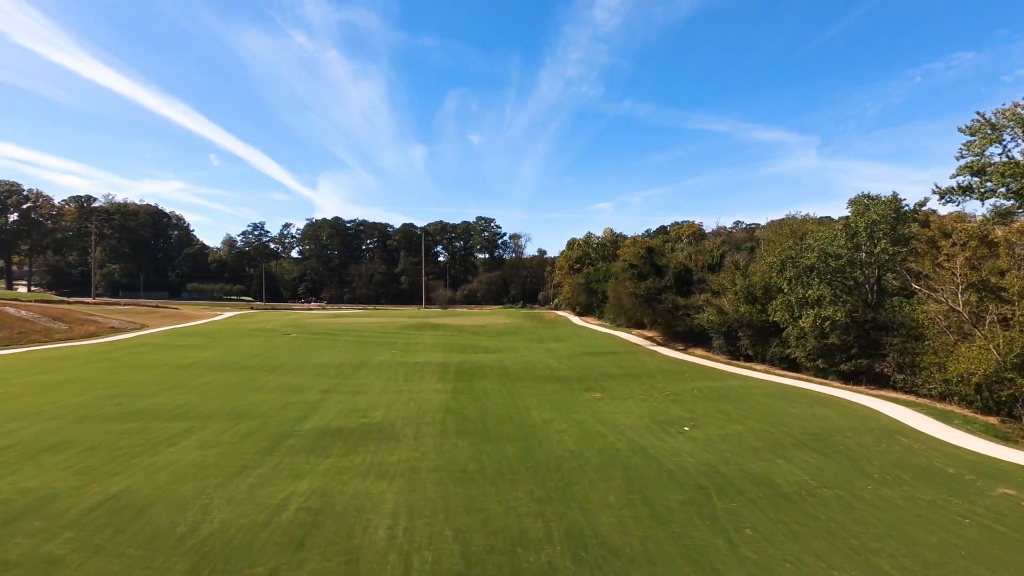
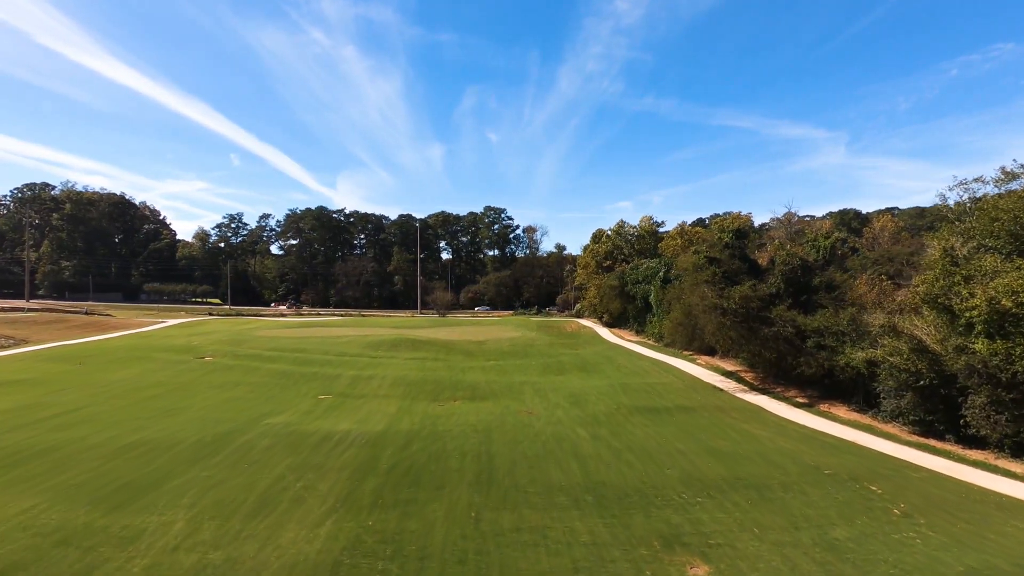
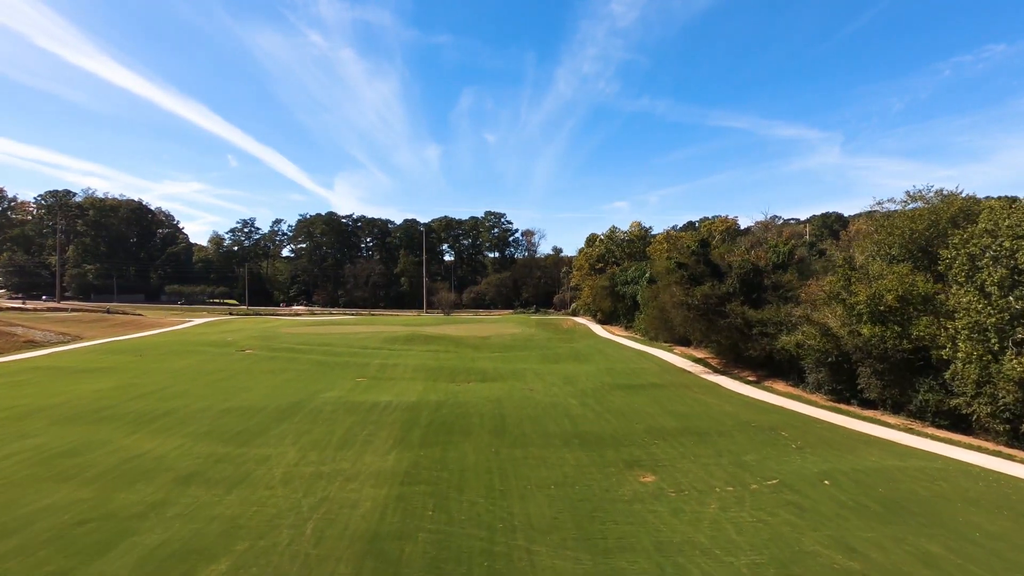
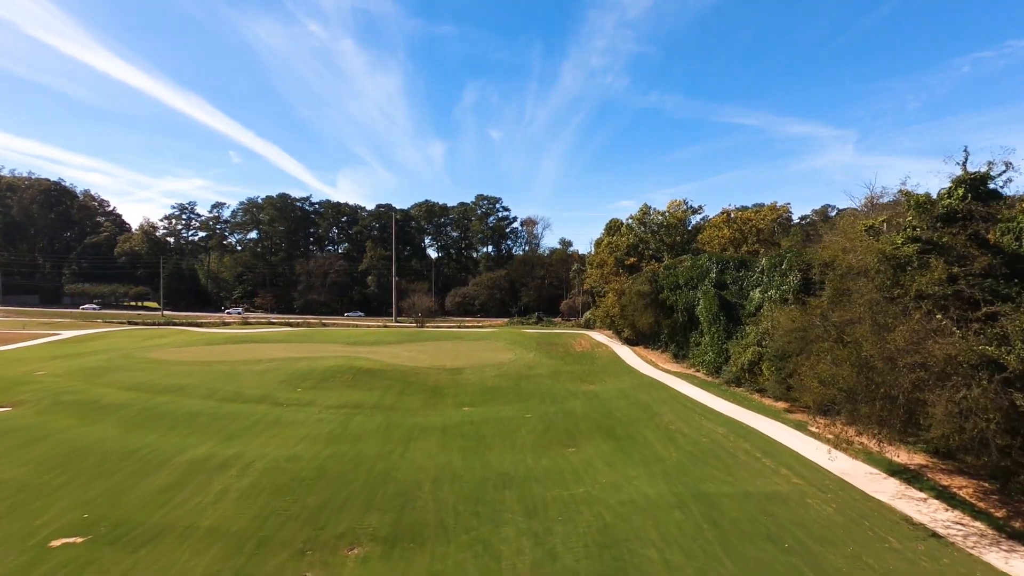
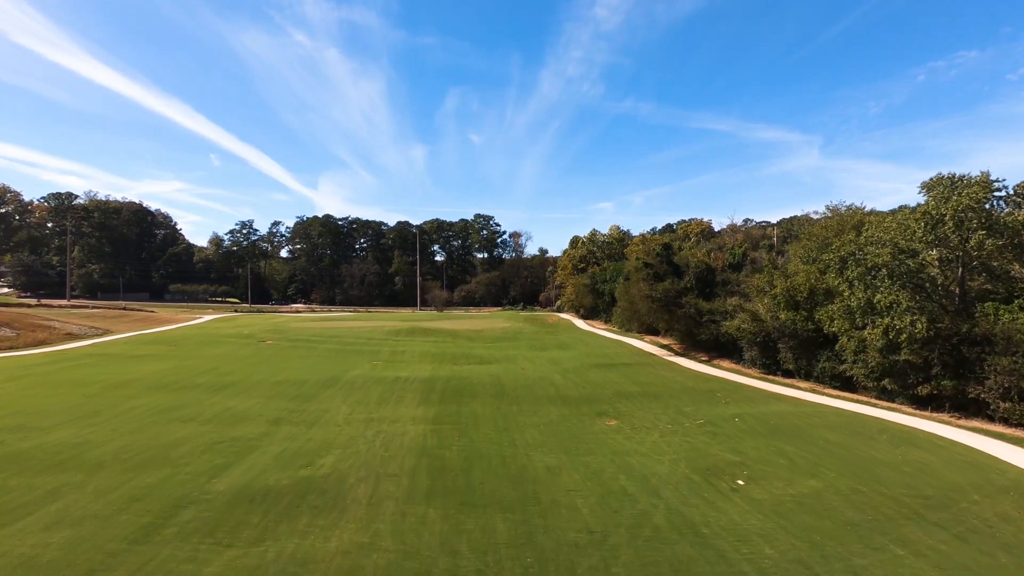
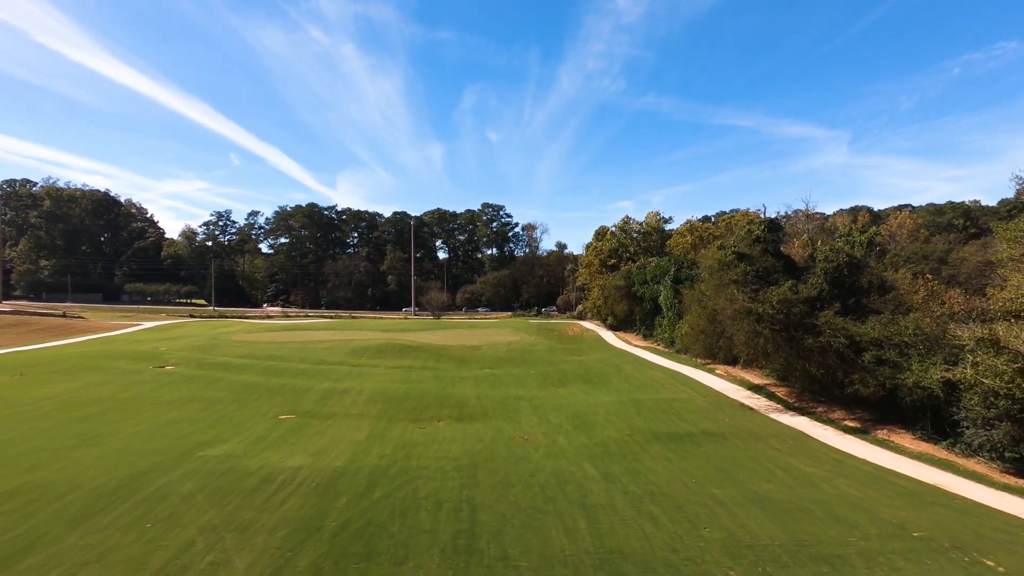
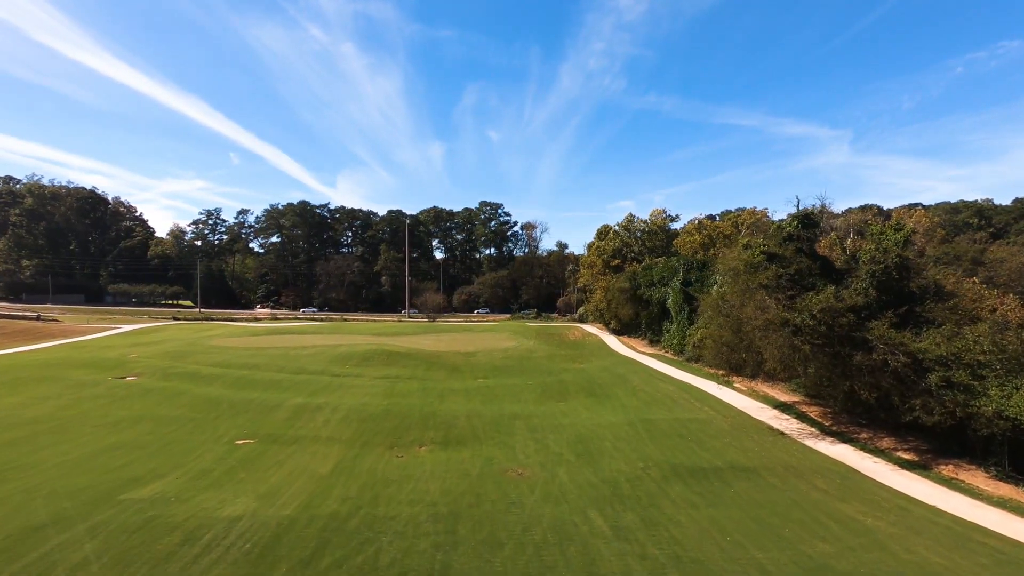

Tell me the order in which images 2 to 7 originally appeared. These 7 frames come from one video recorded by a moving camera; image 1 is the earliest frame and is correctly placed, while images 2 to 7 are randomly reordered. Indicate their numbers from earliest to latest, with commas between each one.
5, 3, 2, 6, 7, 4
